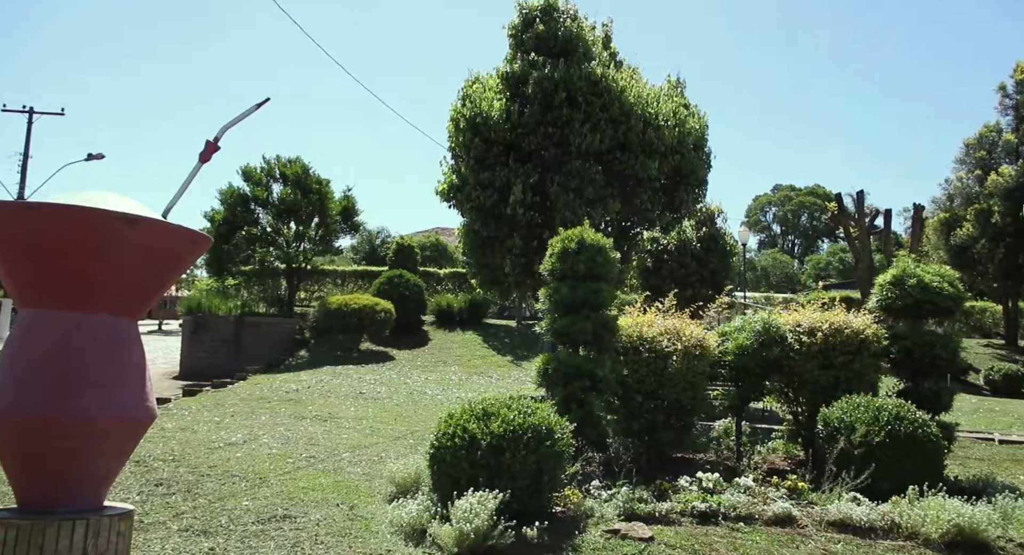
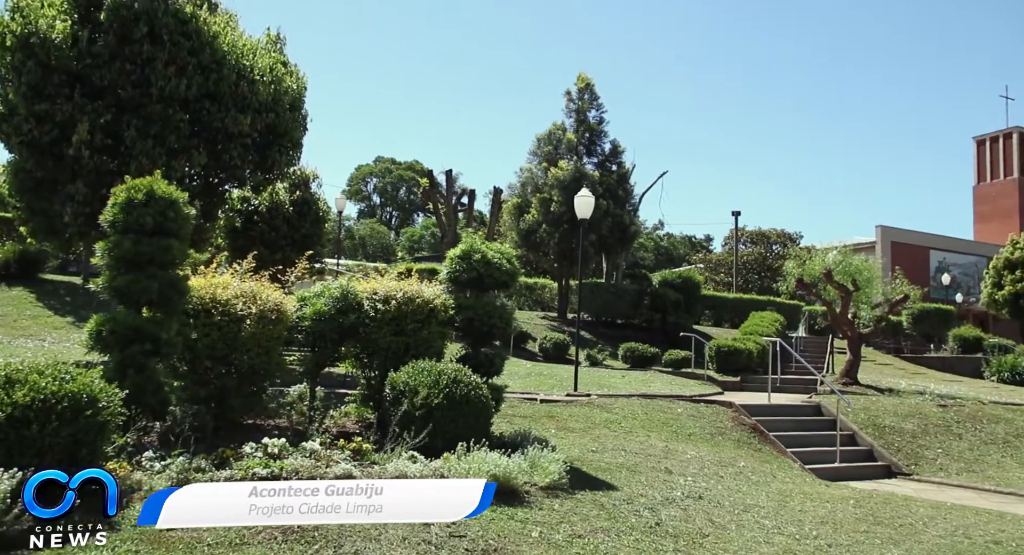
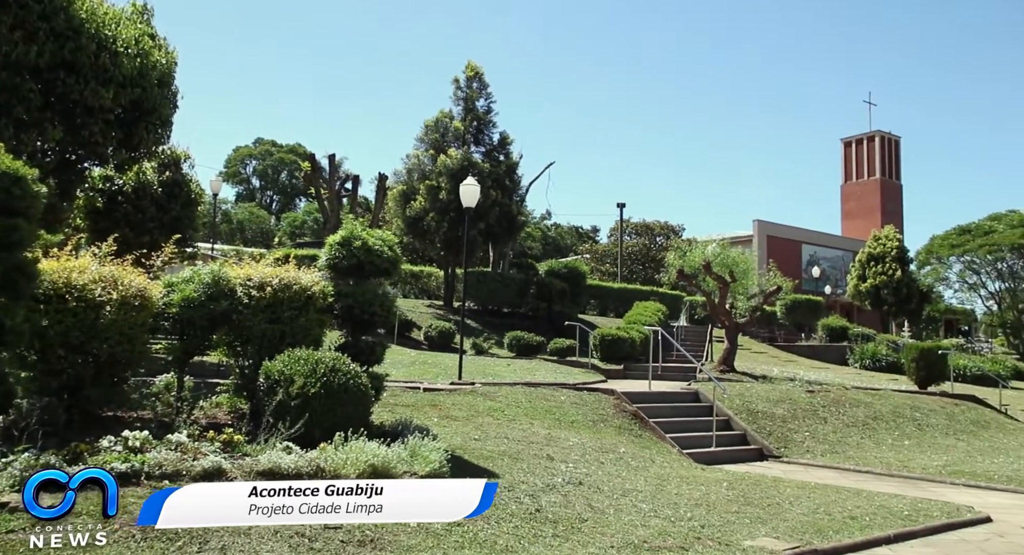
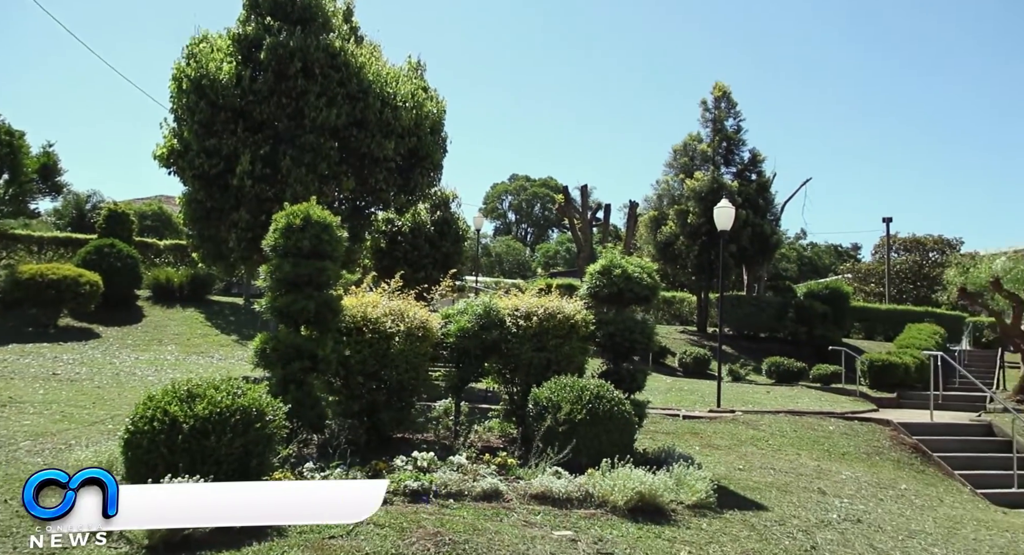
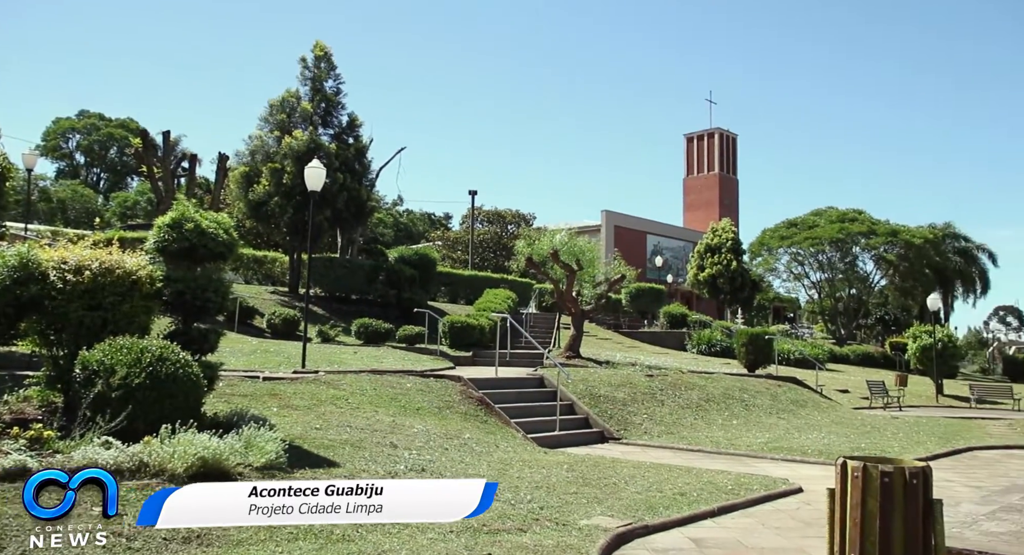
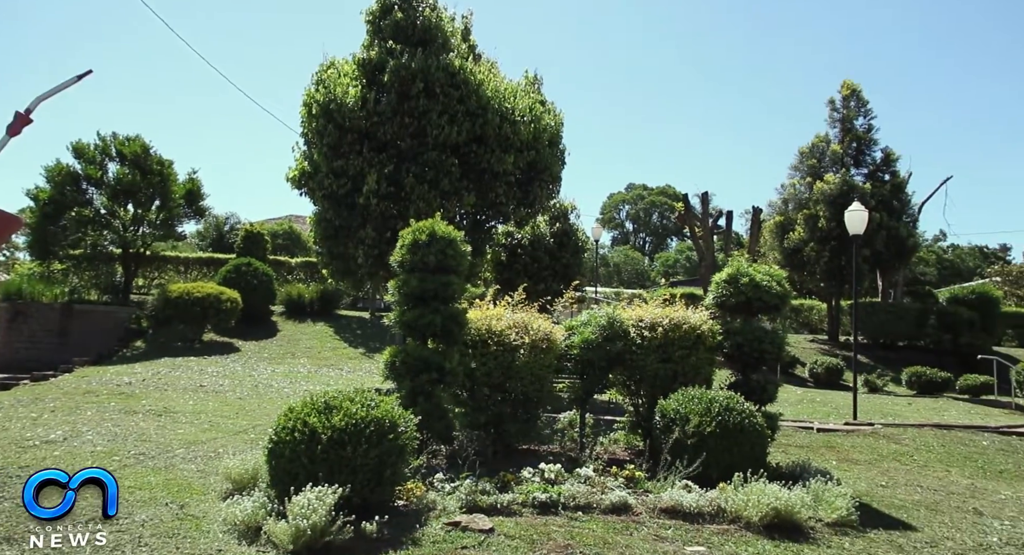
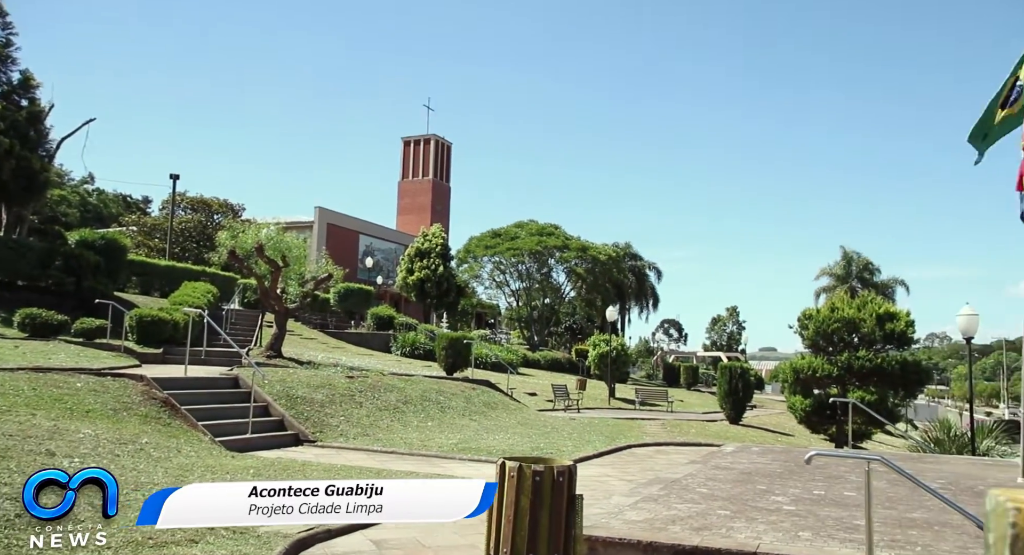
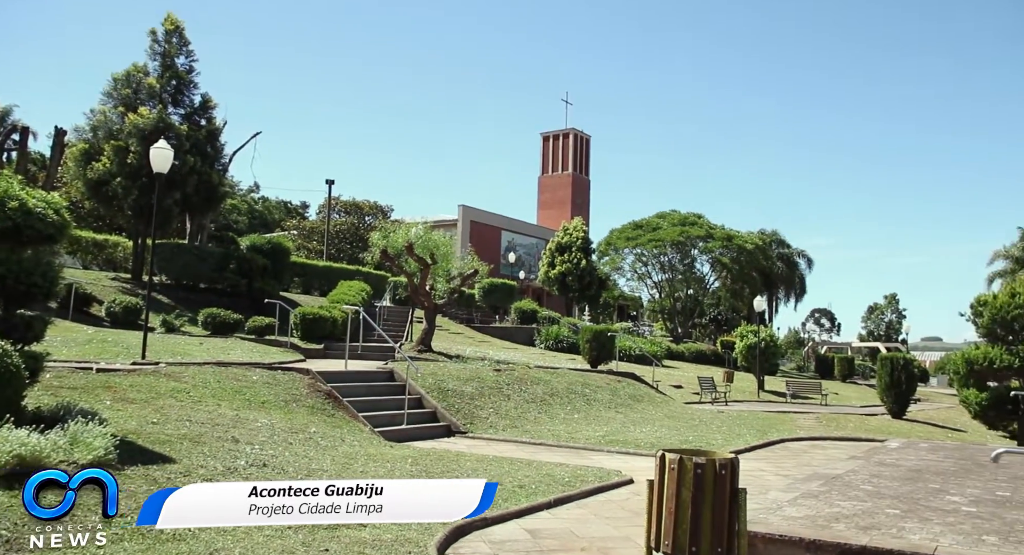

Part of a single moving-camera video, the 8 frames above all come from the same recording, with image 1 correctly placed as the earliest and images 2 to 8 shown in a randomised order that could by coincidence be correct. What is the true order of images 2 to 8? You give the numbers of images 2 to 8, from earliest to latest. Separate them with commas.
6, 4, 2, 3, 5, 8, 7
